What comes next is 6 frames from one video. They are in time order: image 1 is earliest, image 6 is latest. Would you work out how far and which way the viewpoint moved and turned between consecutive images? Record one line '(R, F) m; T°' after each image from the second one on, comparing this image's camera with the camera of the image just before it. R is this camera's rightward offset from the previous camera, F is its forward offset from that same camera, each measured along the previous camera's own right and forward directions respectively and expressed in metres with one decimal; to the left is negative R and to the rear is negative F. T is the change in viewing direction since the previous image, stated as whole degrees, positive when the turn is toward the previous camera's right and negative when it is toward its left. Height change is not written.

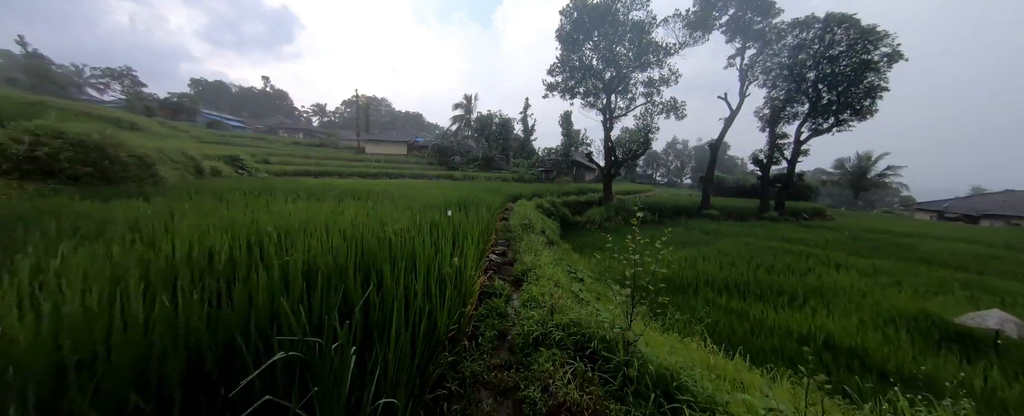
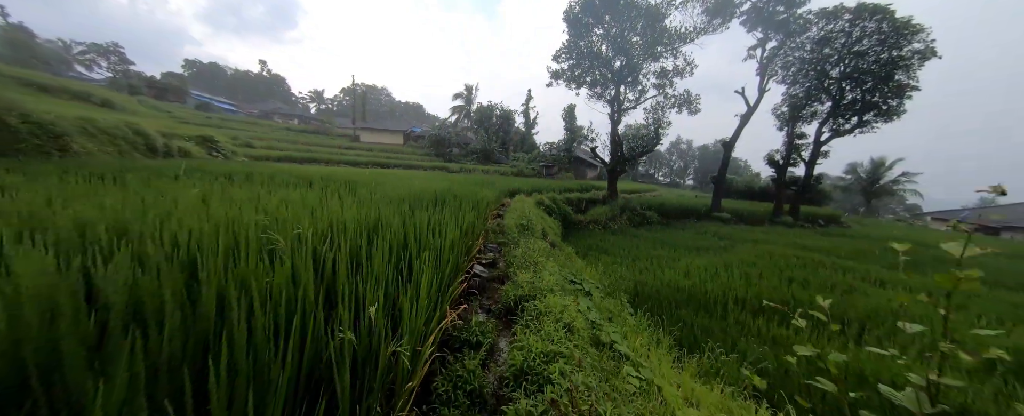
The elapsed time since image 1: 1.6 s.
(0.0, +0.7) m; 0°
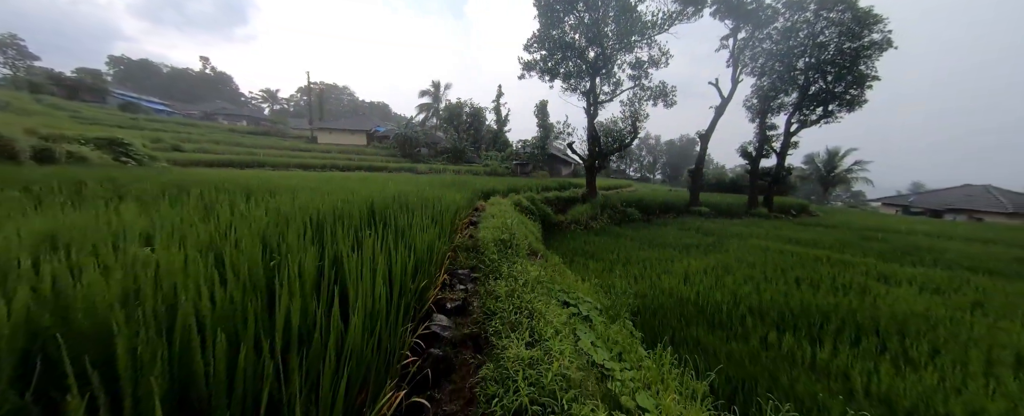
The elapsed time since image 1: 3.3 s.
(0.0, +0.7) m; +5°
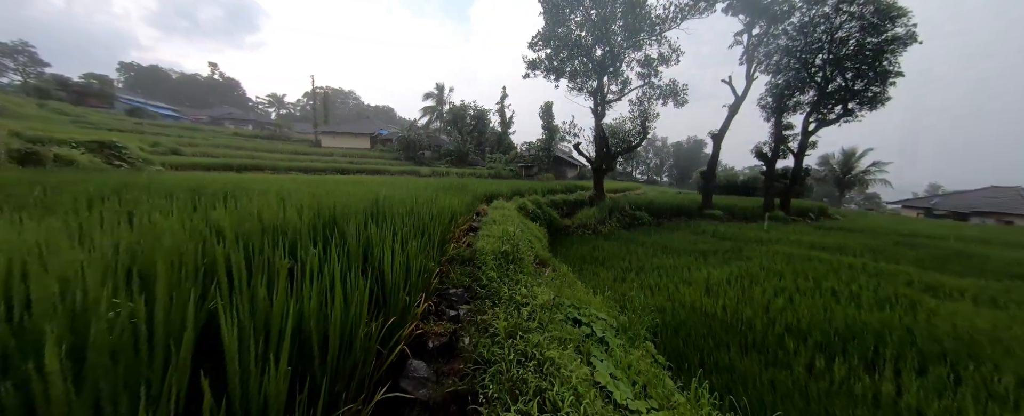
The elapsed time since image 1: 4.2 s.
(0.0, +0.4) m; -1°
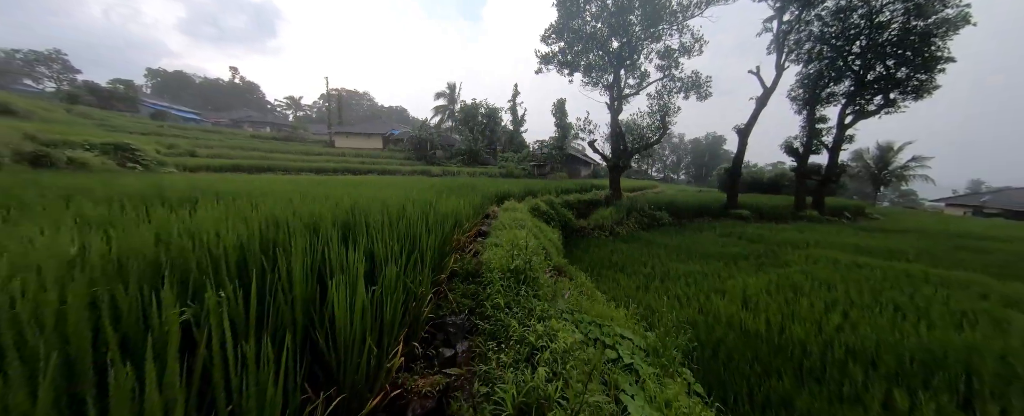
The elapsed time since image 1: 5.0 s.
(0.0, +0.3) m; -2°
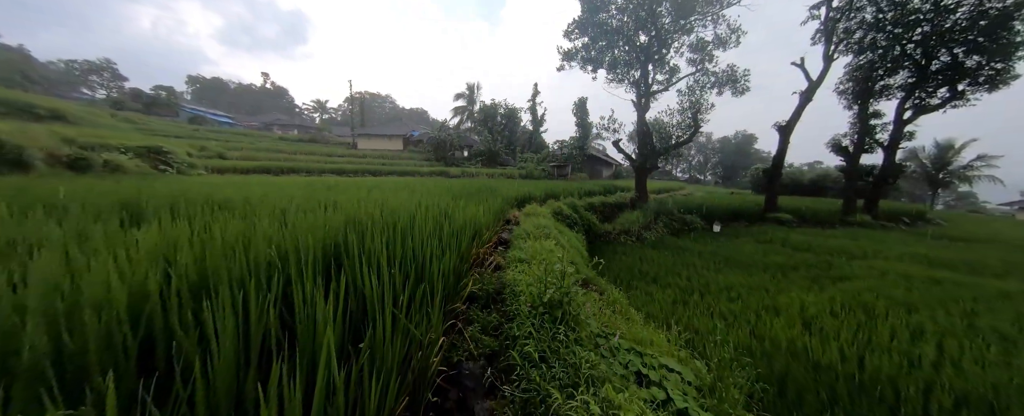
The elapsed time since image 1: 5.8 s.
(-0.1, +0.3) m; -3°
